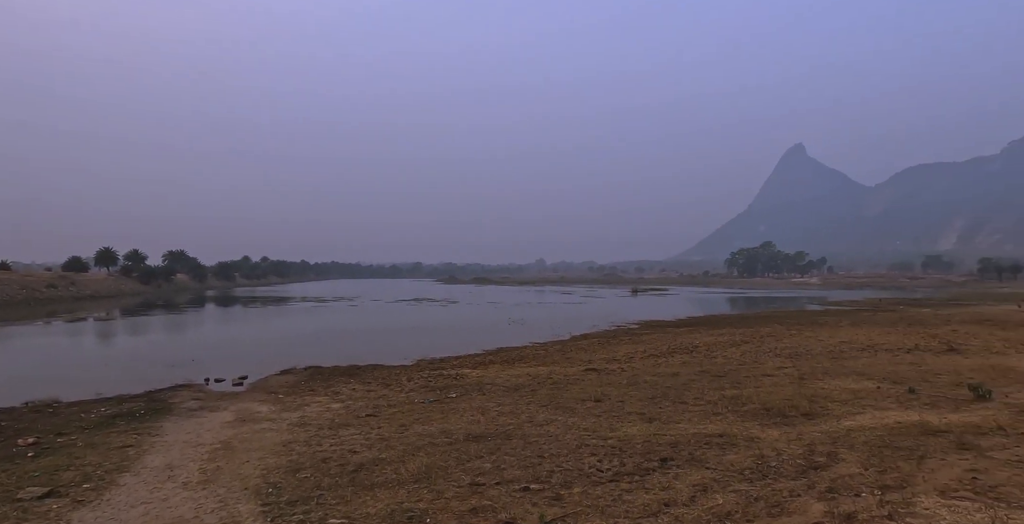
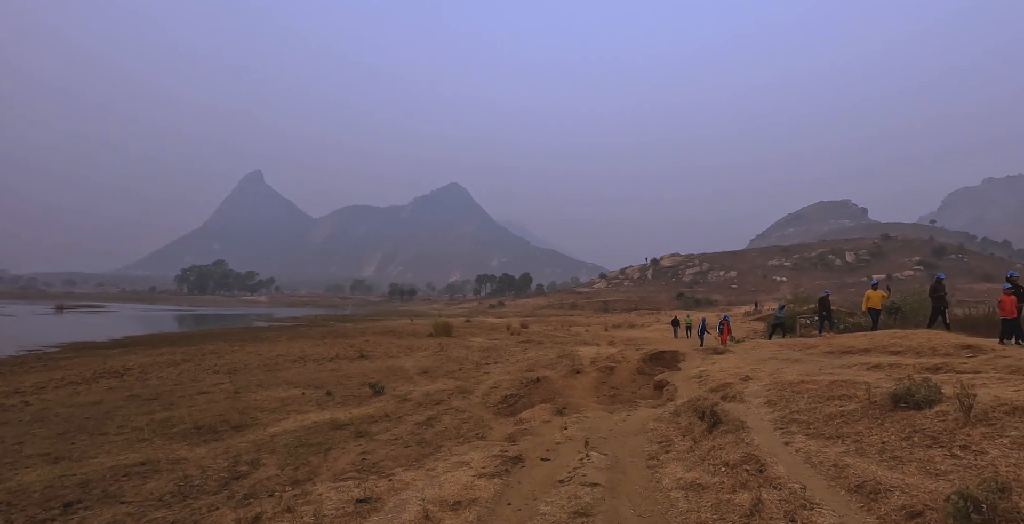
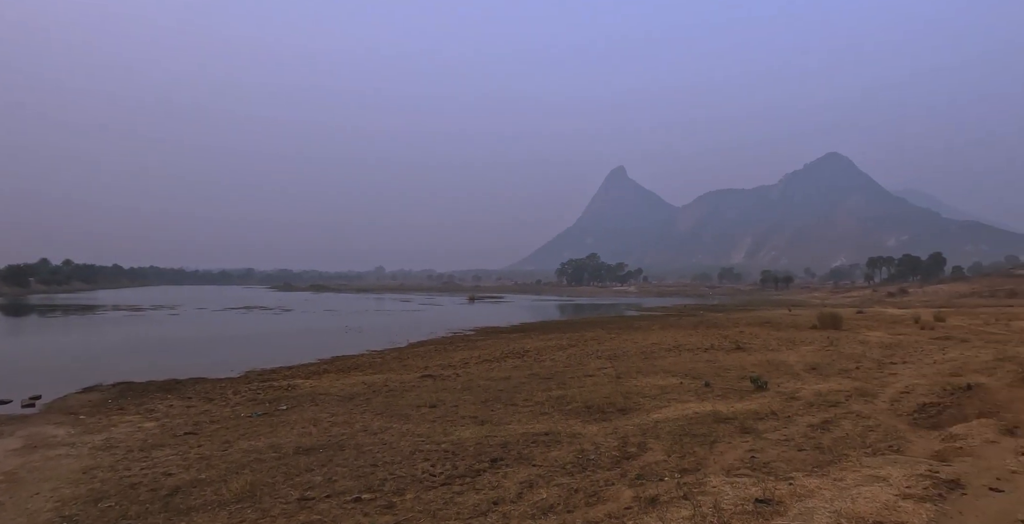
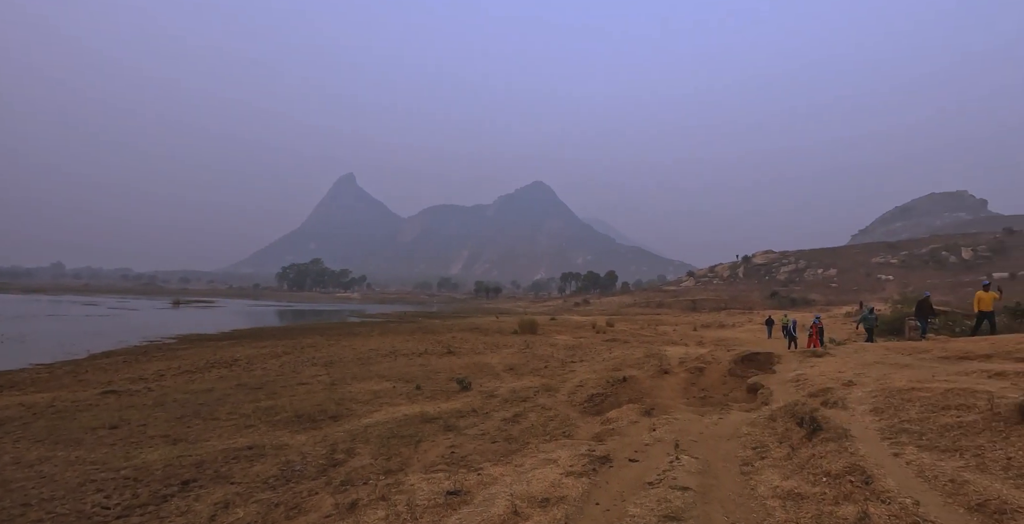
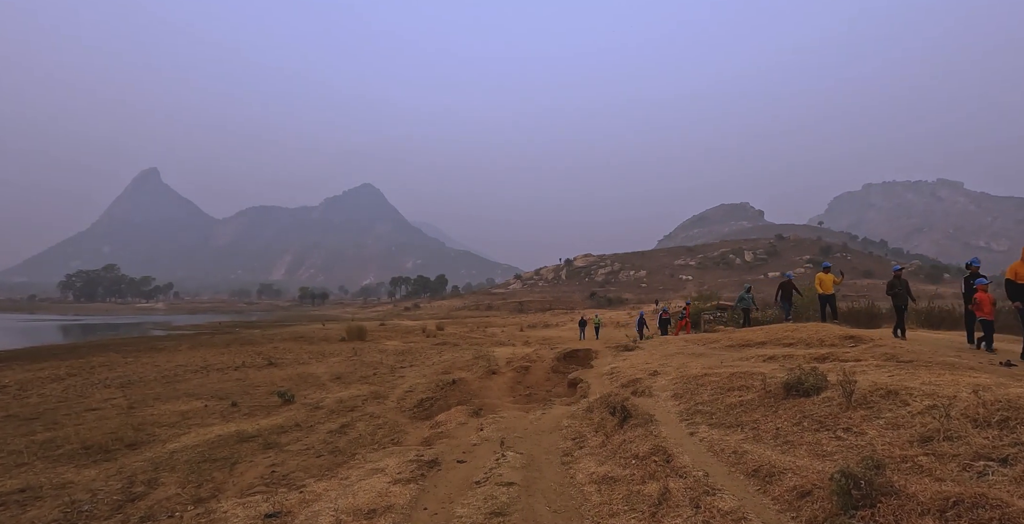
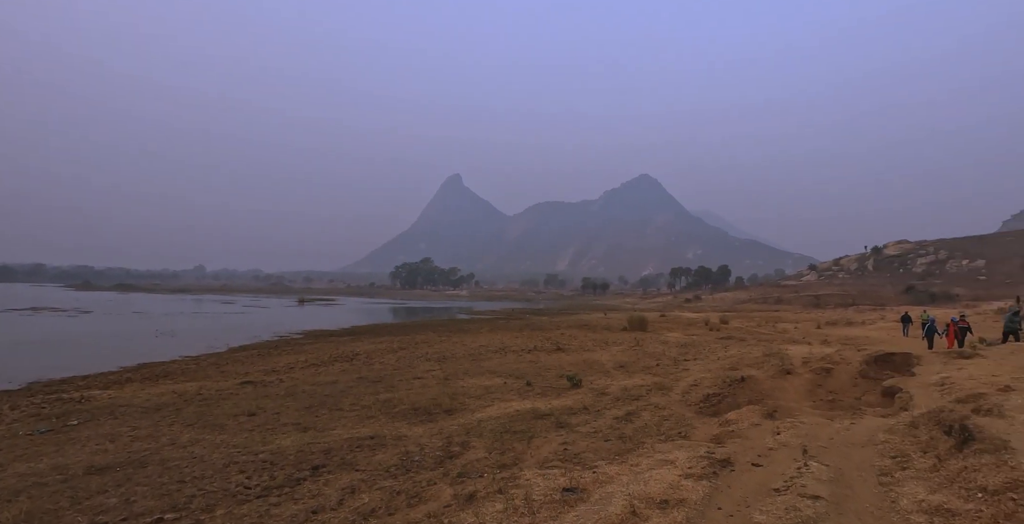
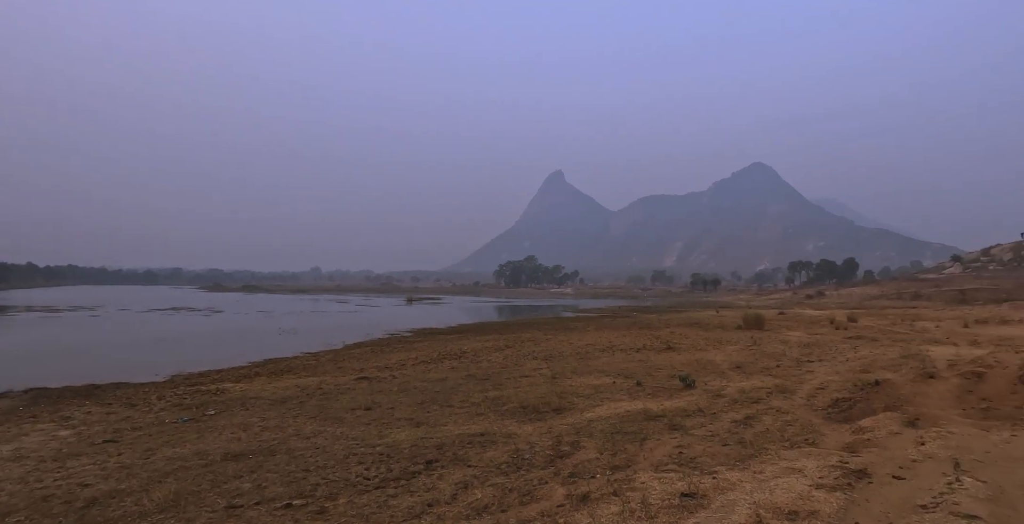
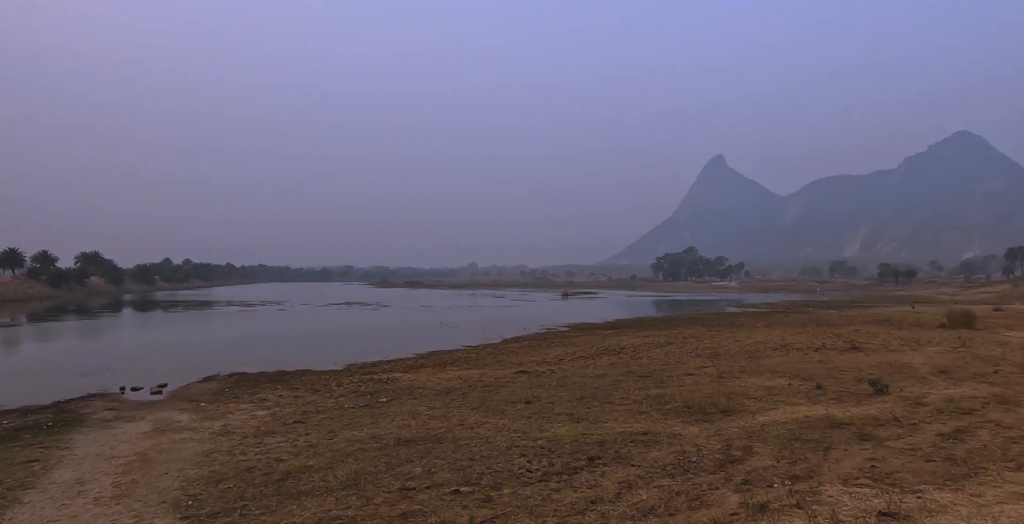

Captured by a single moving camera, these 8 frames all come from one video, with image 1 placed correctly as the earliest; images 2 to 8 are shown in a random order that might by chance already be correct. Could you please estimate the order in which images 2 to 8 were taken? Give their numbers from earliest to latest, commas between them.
8, 3, 7, 6, 4, 2, 5
